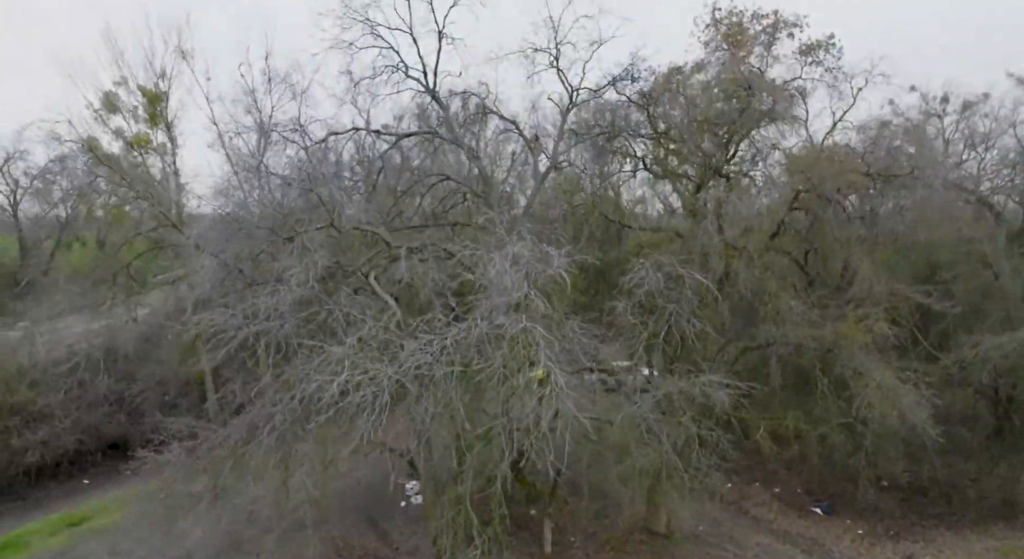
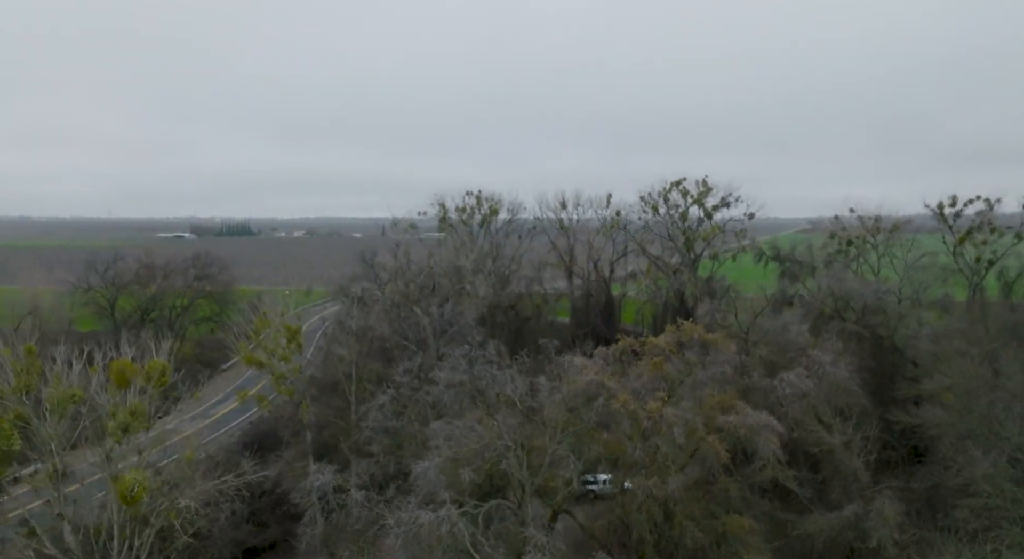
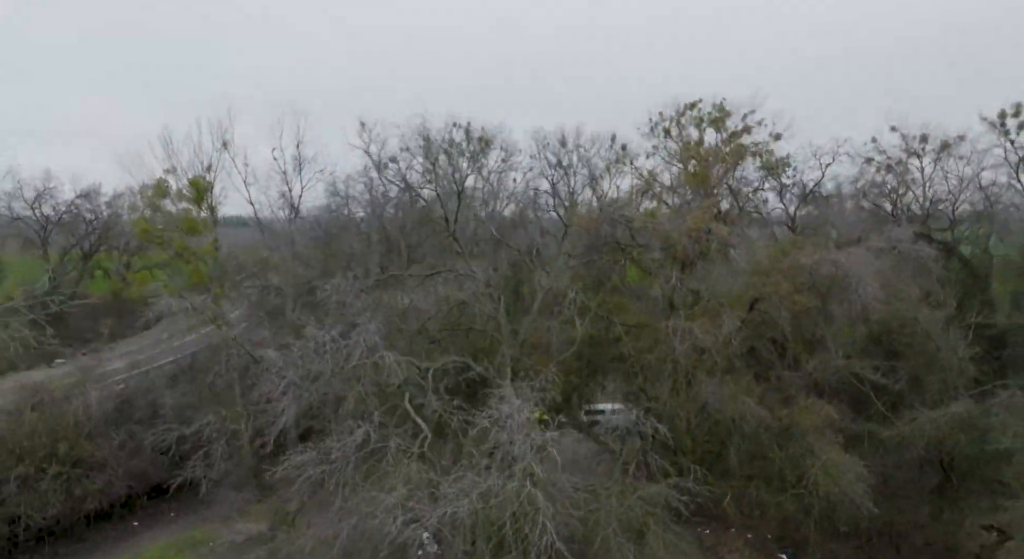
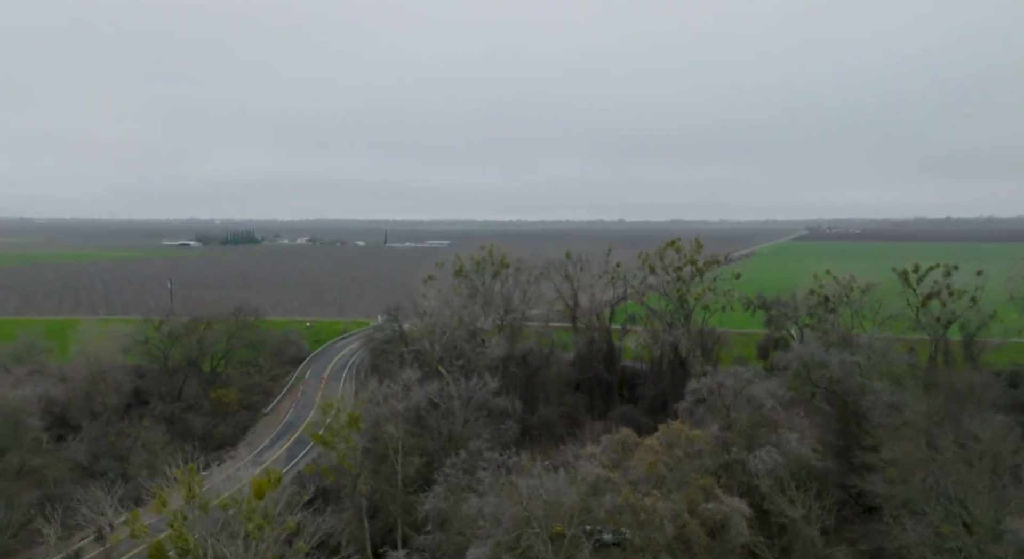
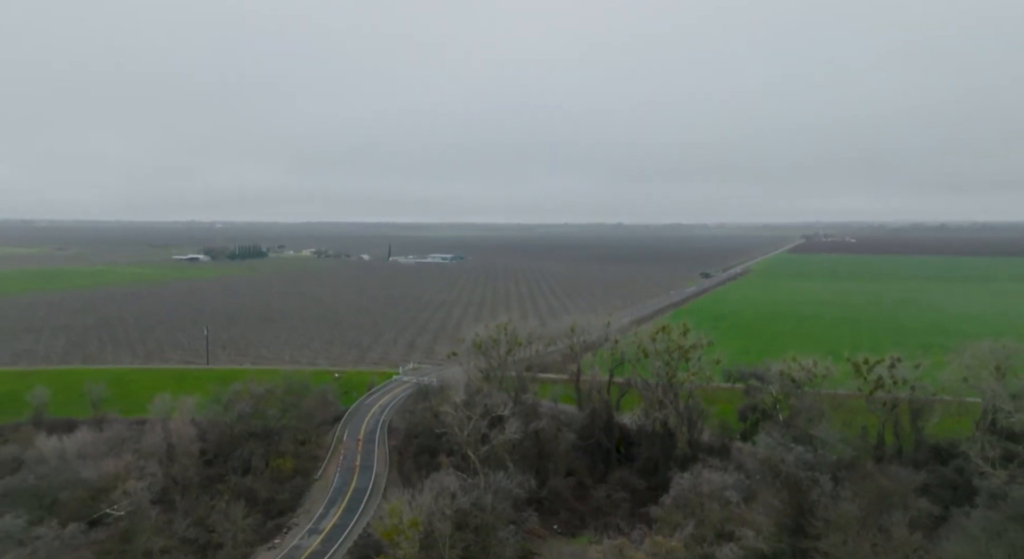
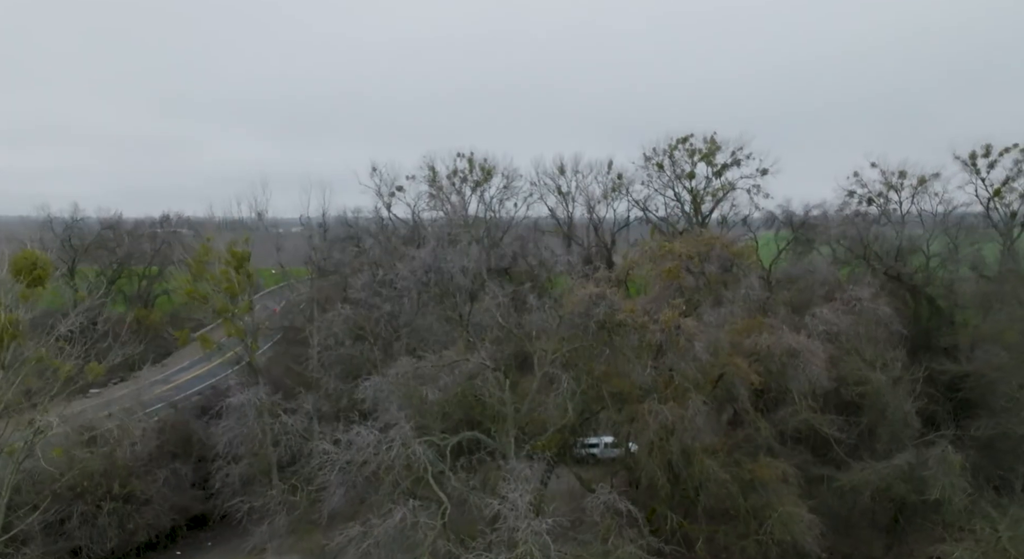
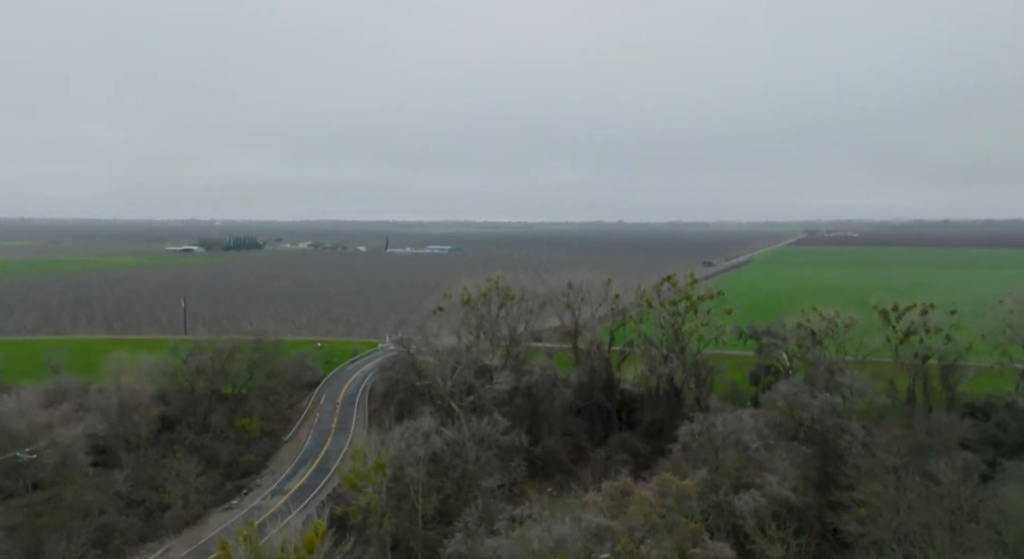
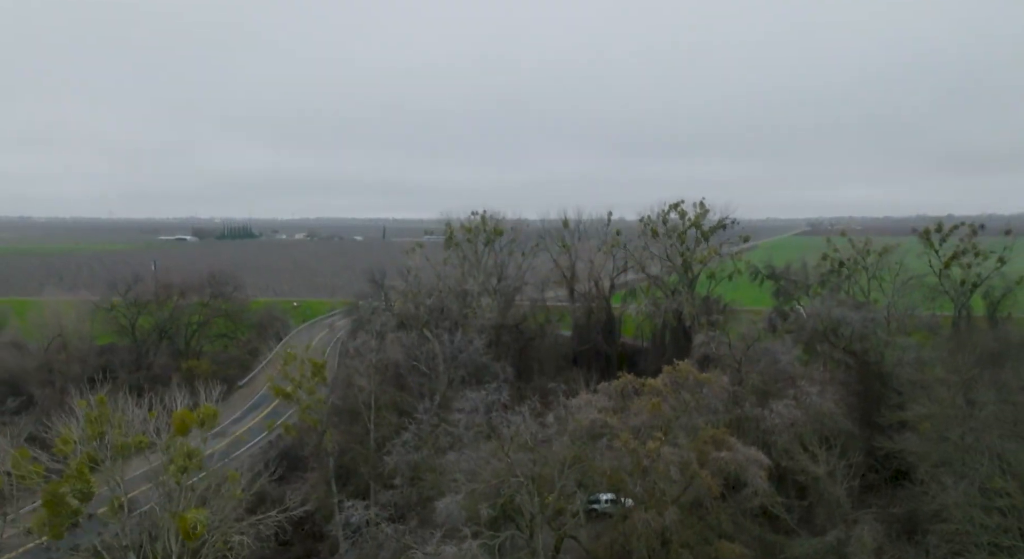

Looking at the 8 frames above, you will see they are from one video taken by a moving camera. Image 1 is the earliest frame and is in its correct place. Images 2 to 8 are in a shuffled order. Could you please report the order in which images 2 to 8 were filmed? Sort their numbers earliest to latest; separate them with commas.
3, 6, 2, 8, 4, 7, 5
